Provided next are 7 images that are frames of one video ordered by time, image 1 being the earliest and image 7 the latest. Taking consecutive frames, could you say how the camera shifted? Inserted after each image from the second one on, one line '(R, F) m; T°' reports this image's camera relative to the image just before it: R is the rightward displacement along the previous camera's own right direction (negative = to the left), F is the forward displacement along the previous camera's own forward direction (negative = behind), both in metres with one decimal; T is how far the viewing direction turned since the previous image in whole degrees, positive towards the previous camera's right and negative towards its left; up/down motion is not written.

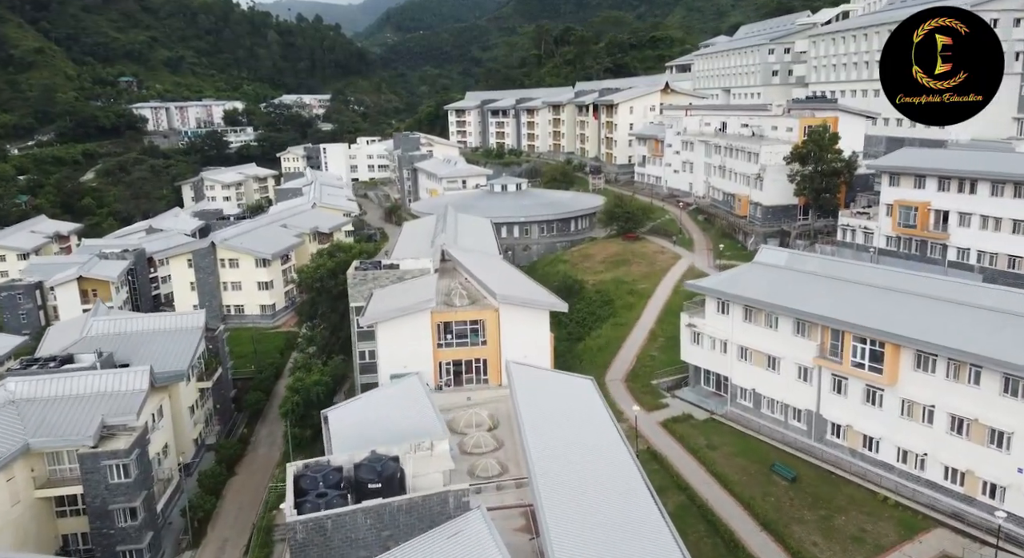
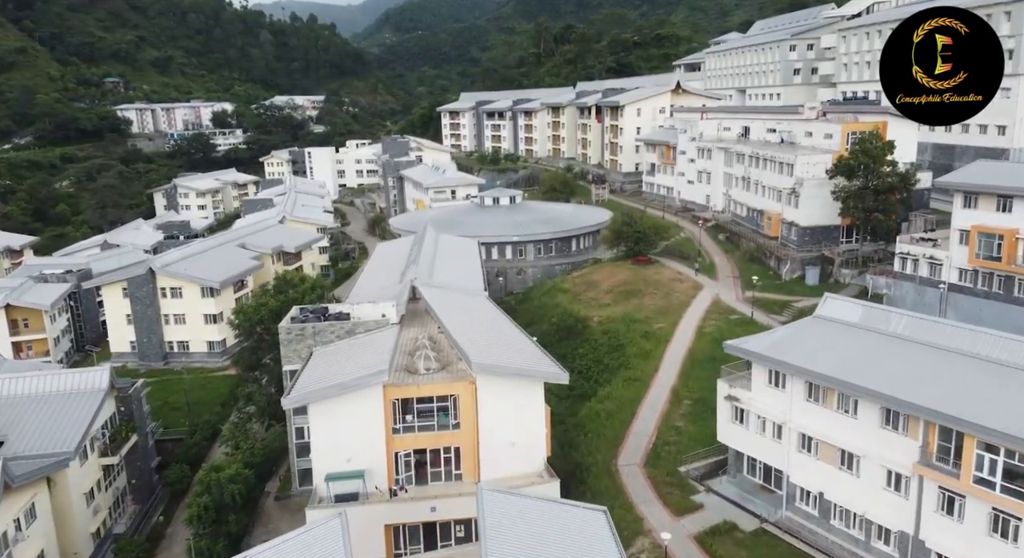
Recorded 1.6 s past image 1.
(+0.5, +6.3) m; 0°
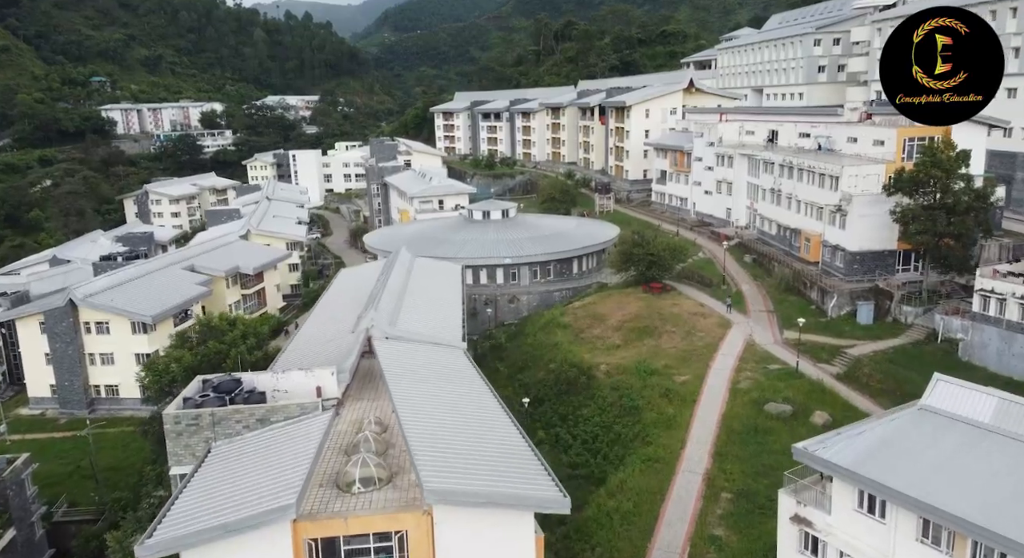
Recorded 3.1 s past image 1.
(+0.5, +5.8) m; 0°
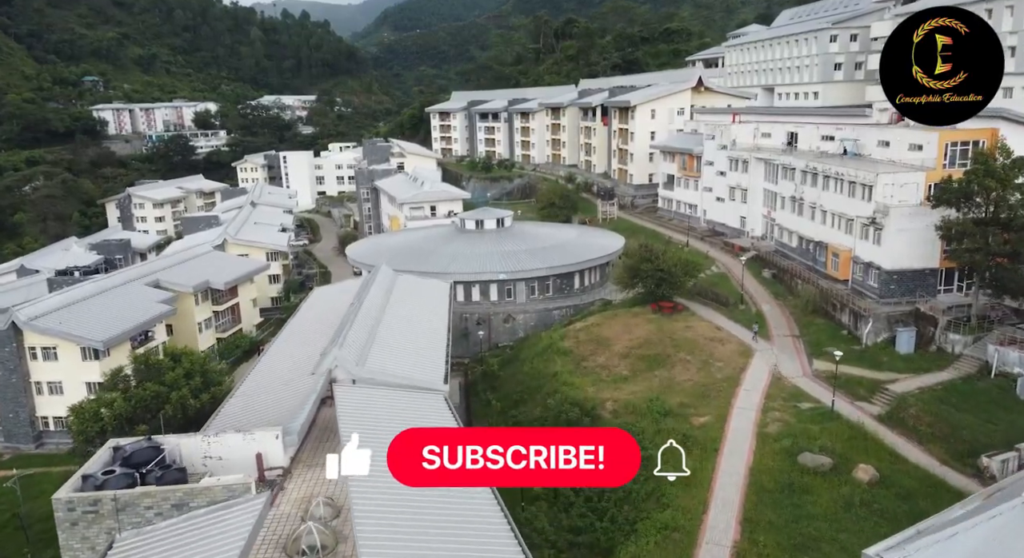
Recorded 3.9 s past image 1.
(+0.2, +3.2) m; 0°
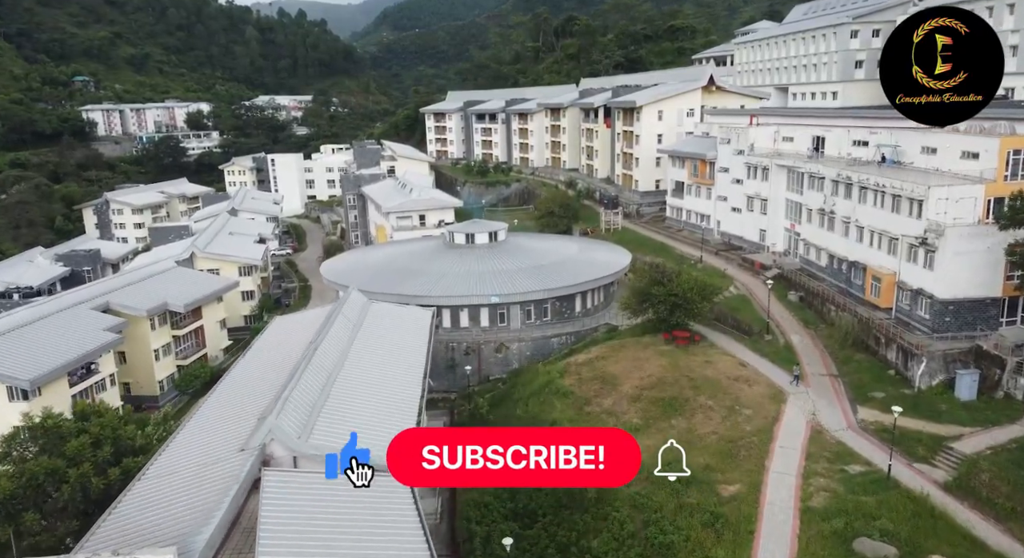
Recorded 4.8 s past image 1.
(+0.3, +3.7) m; 0°
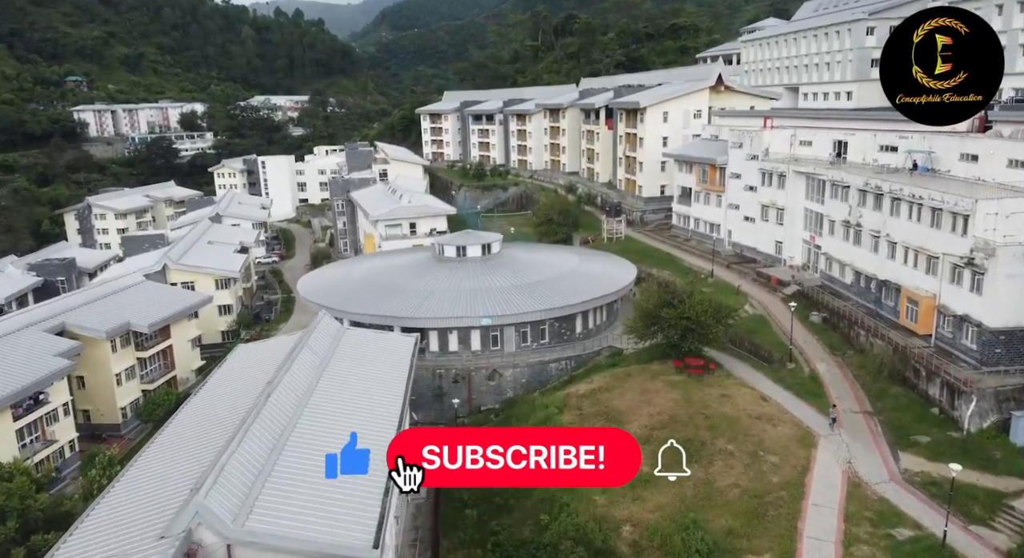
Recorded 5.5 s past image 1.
(+0.2, +2.6) m; 0°
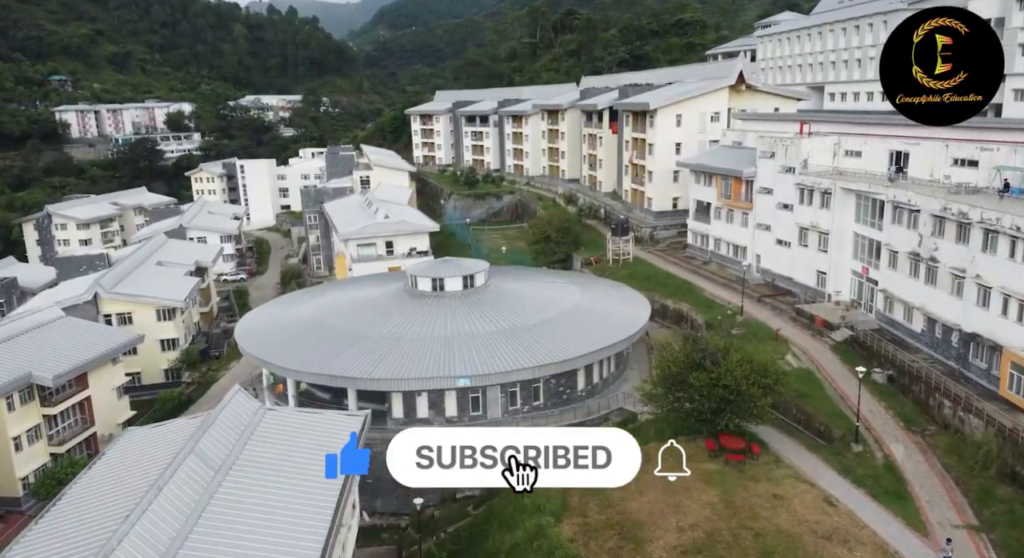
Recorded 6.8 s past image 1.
(+0.4, +5.3) m; 0°
